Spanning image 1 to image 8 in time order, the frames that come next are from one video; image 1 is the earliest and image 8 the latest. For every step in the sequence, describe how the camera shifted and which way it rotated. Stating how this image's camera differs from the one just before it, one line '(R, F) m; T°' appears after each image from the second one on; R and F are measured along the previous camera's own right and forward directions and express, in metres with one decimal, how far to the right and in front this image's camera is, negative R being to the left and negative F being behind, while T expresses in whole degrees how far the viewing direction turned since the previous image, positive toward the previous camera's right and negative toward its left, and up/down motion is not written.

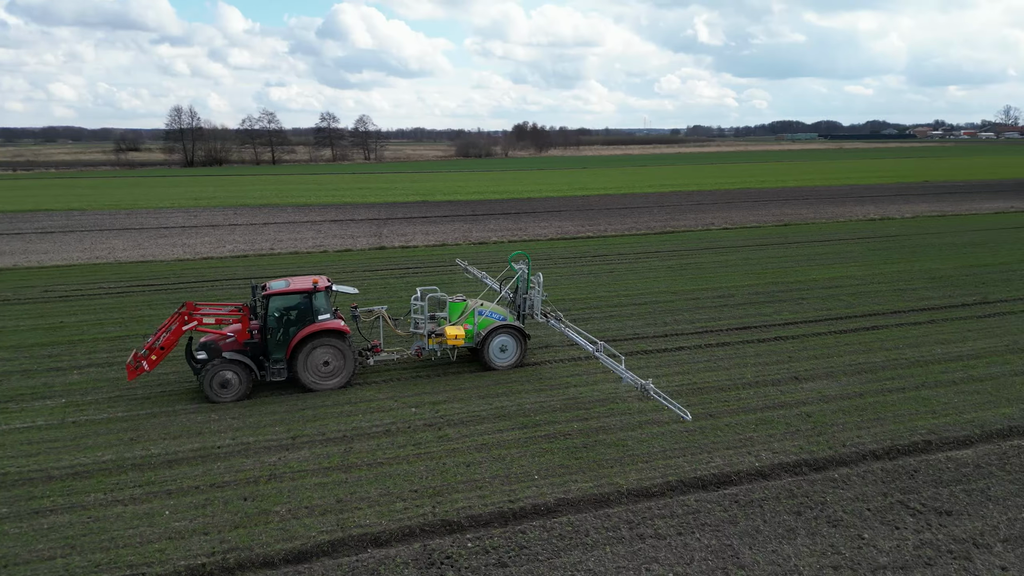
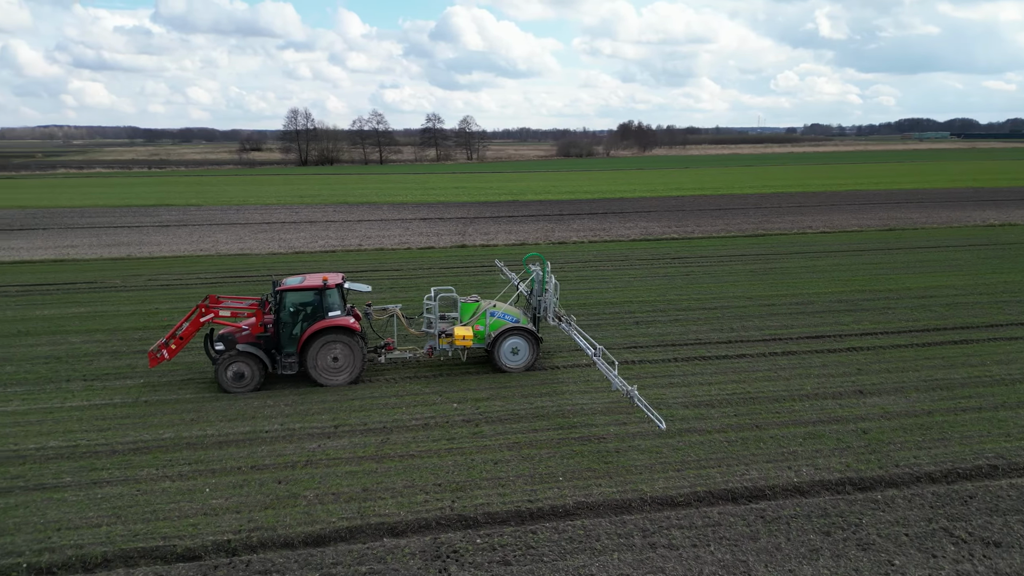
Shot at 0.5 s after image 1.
(+0.8, 0.0) m; -8°
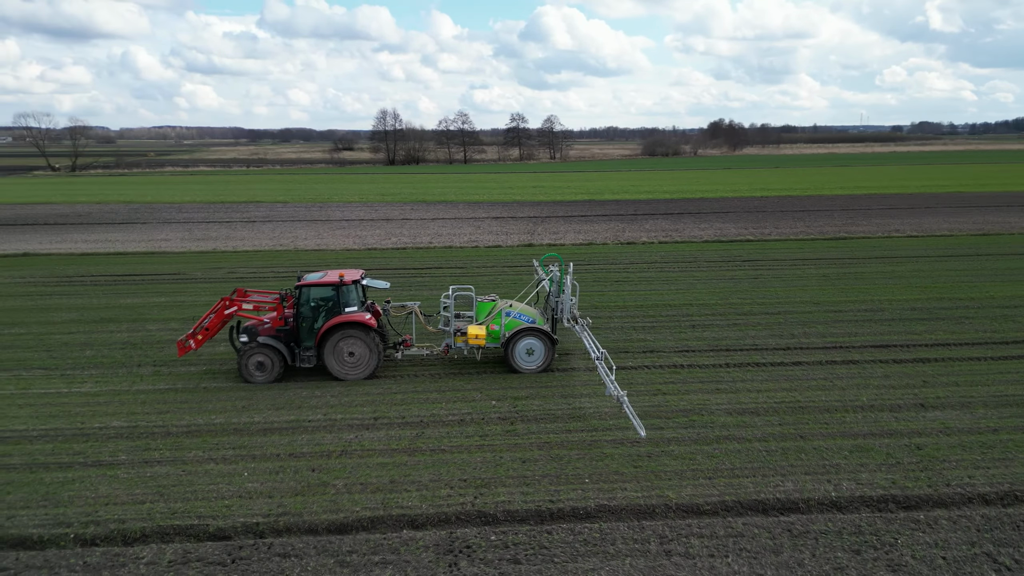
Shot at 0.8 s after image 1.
(+0.6, 0.0) m; -6°
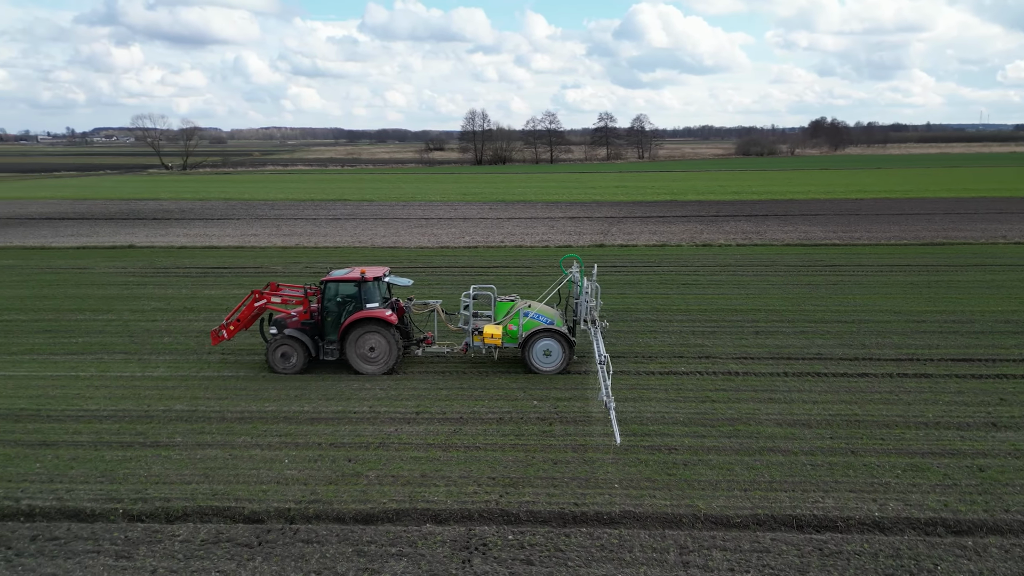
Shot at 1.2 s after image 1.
(+0.6, +0.1) m; -7°
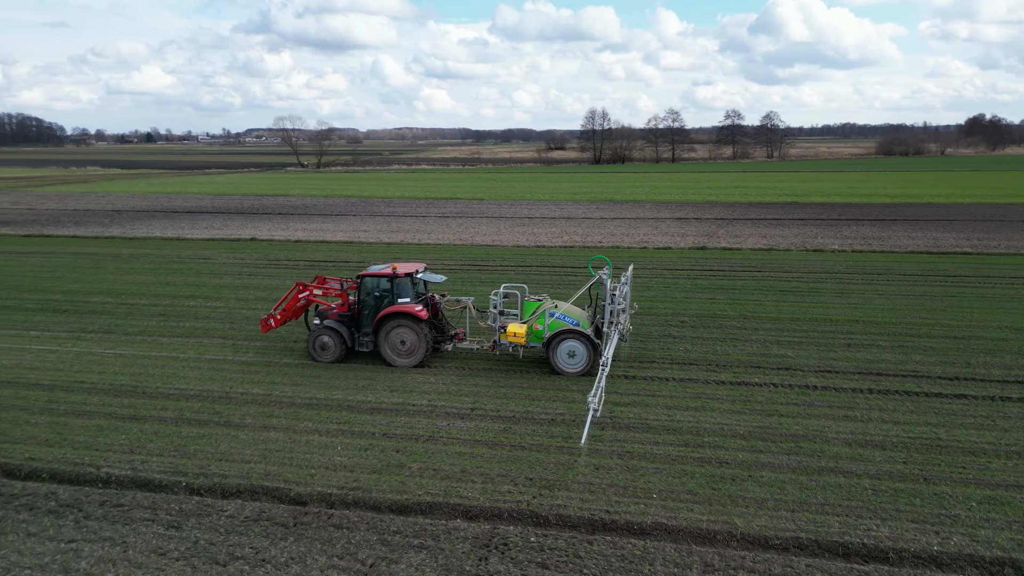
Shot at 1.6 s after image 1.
(+0.8, +0.1) m; -9°
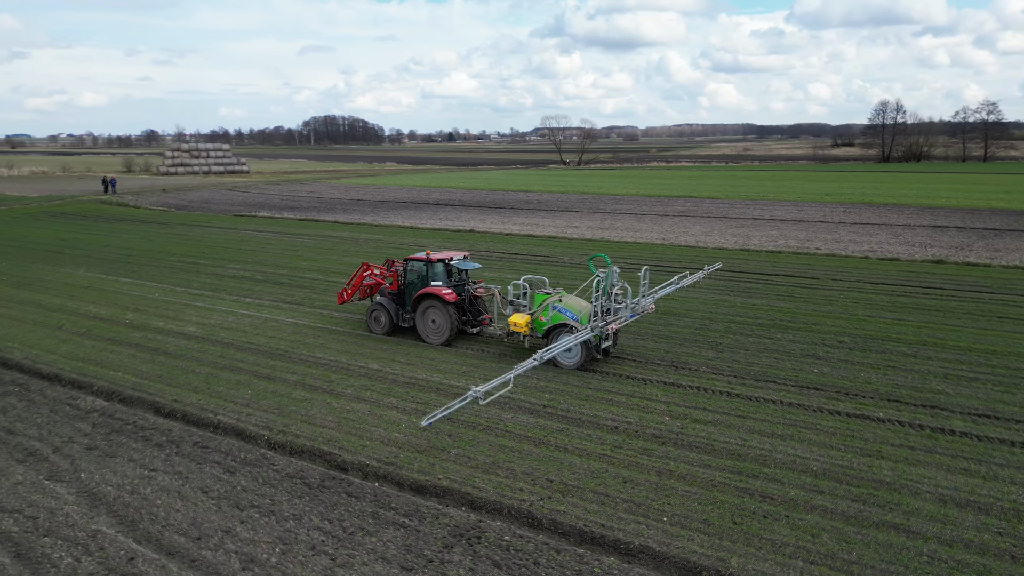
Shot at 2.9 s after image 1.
(+2.3, +0.4) m; -20°
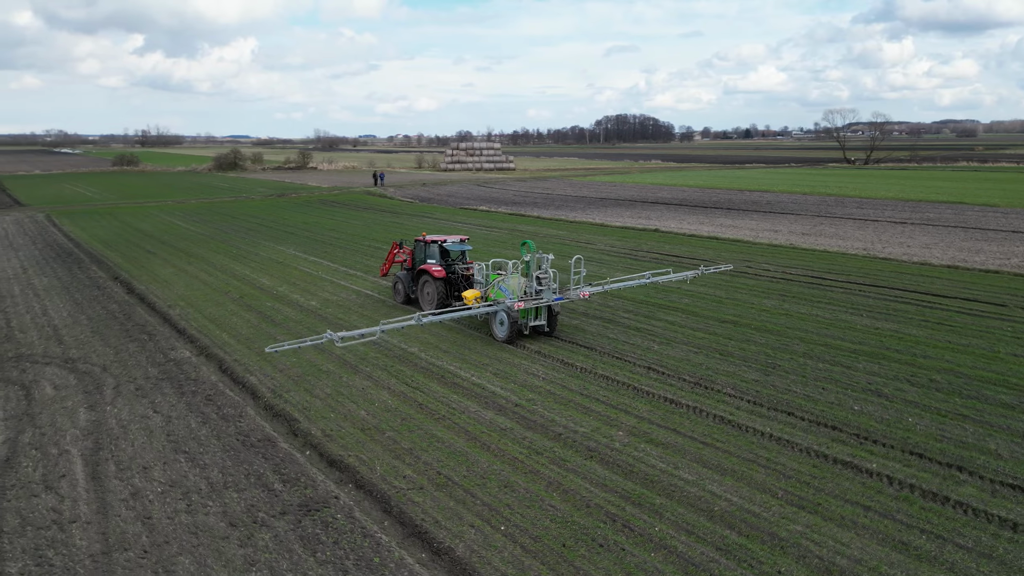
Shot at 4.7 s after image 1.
(+3.8, +0.7) m; -21°
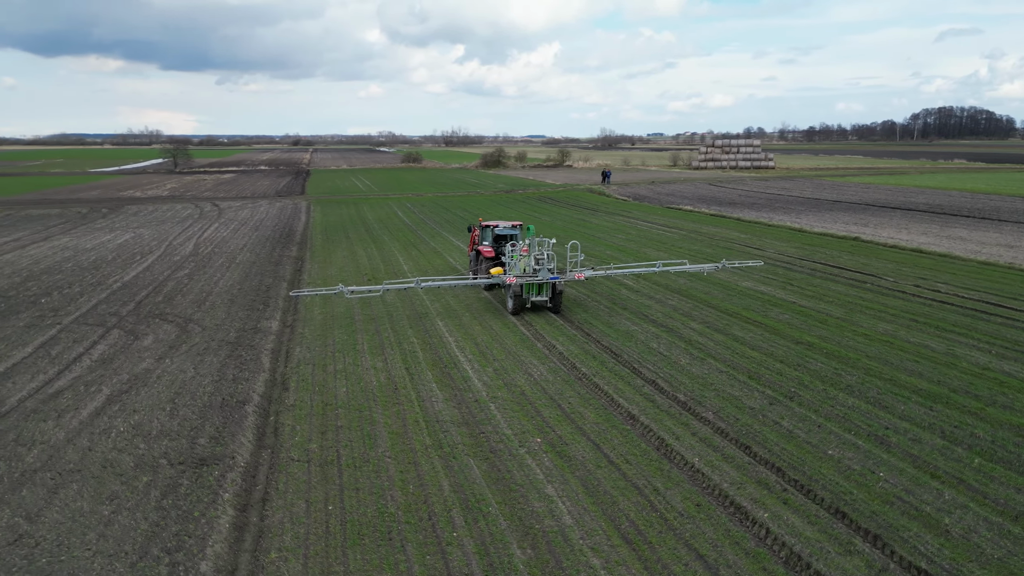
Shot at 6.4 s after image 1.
(+3.9, +0.7) m; -21°
